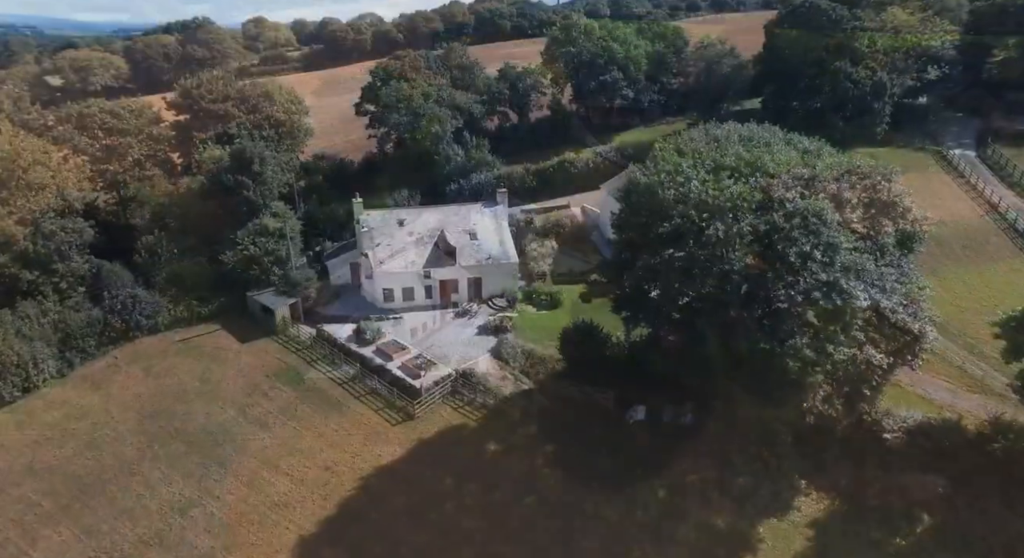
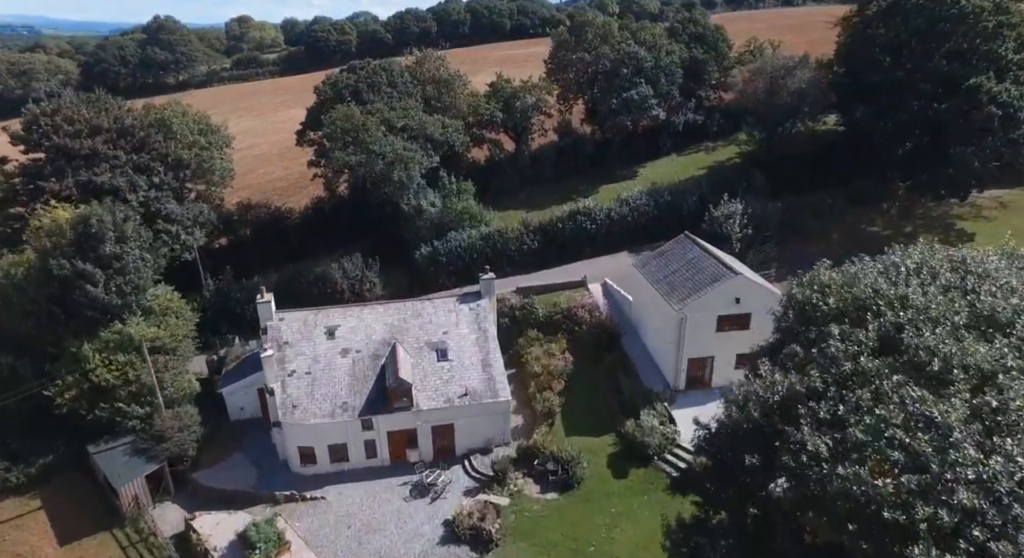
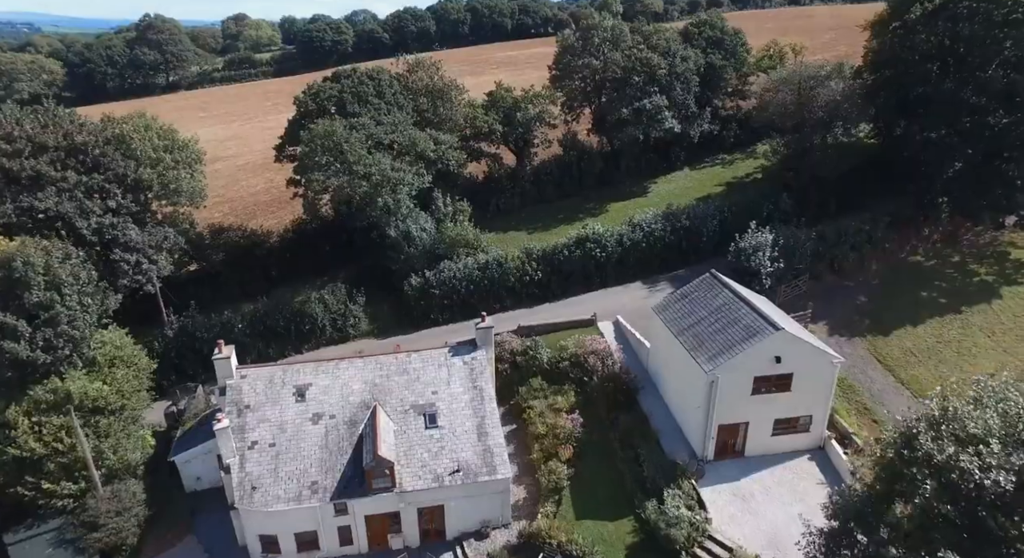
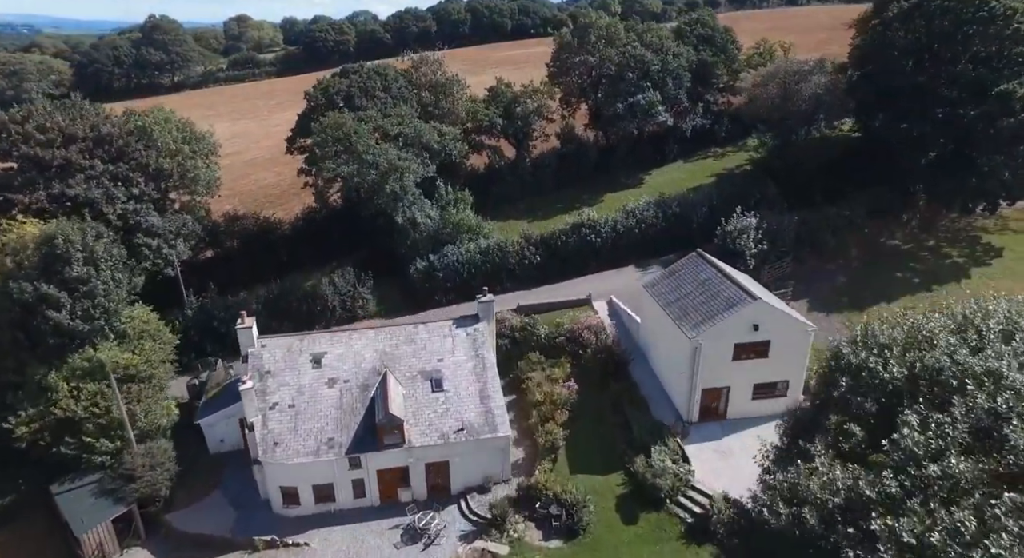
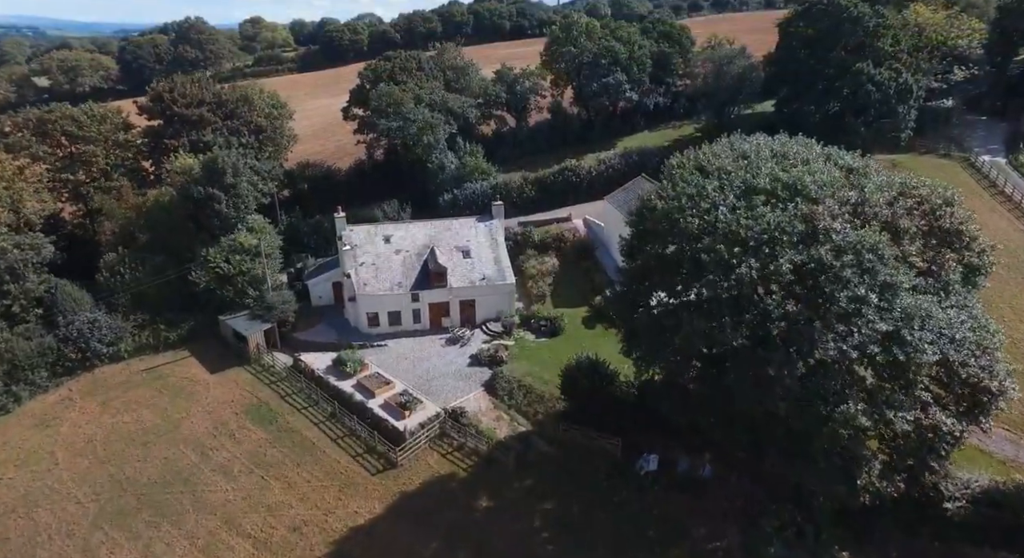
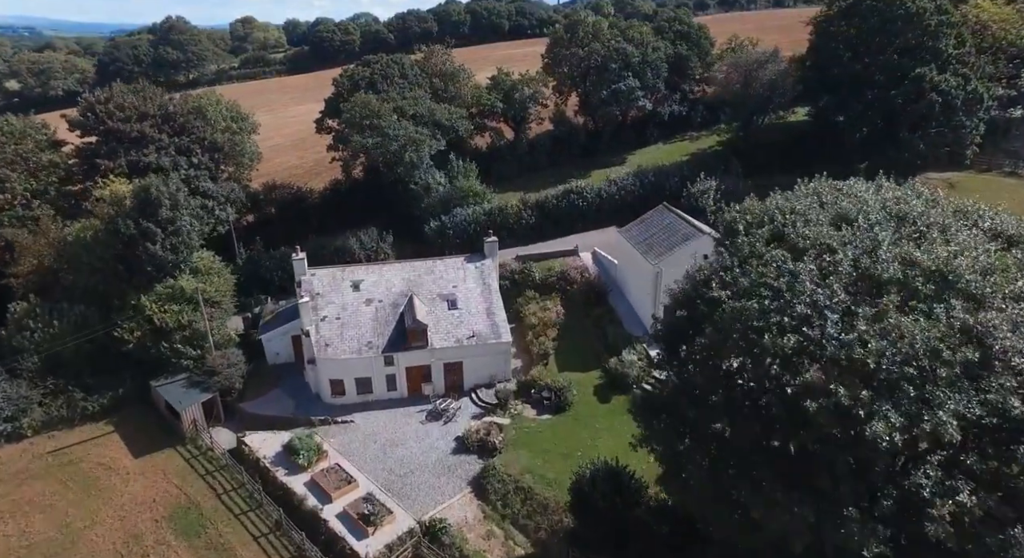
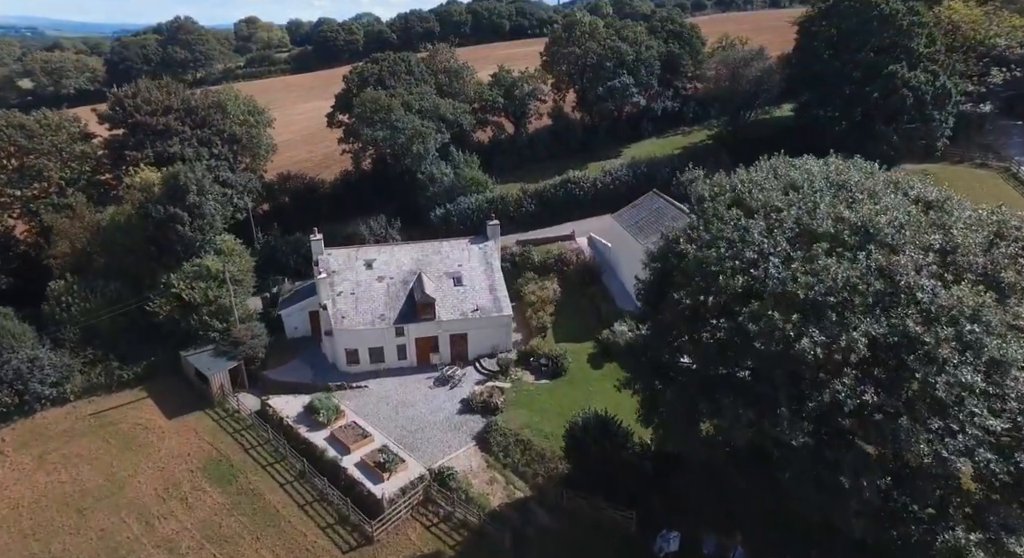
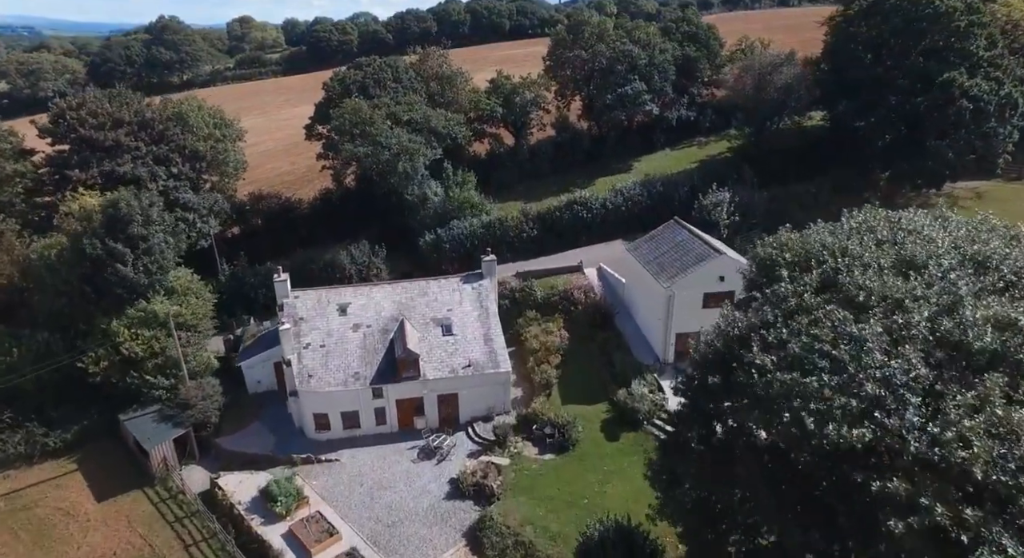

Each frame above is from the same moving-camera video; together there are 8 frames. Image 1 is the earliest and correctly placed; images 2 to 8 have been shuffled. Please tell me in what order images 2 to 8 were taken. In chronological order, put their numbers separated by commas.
5, 7, 6, 8, 2, 4, 3
